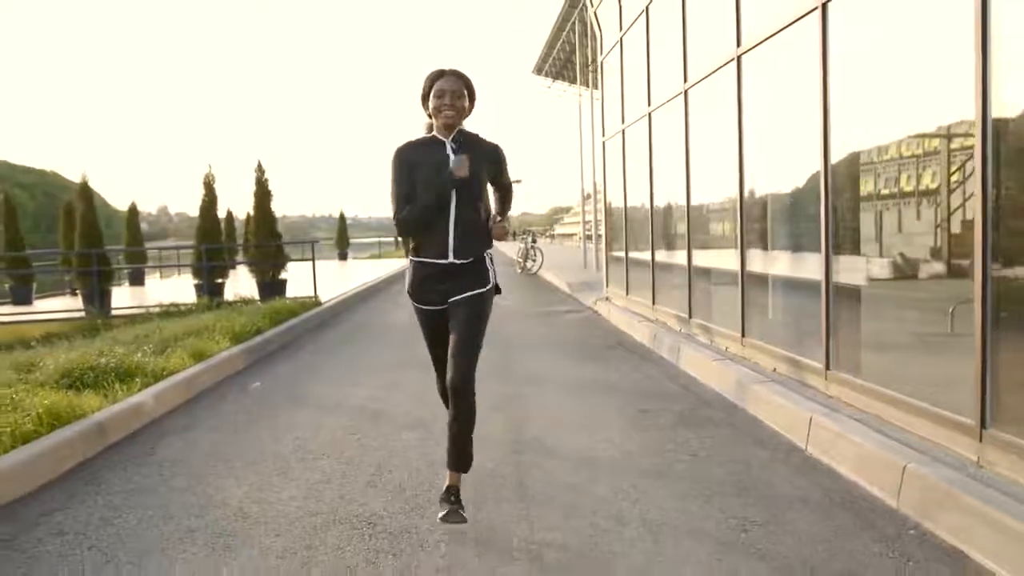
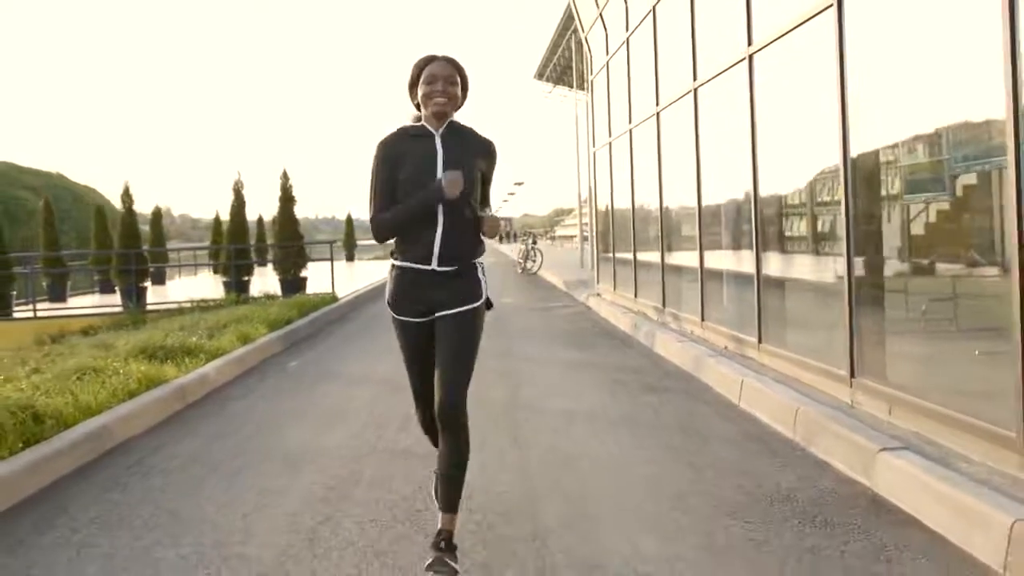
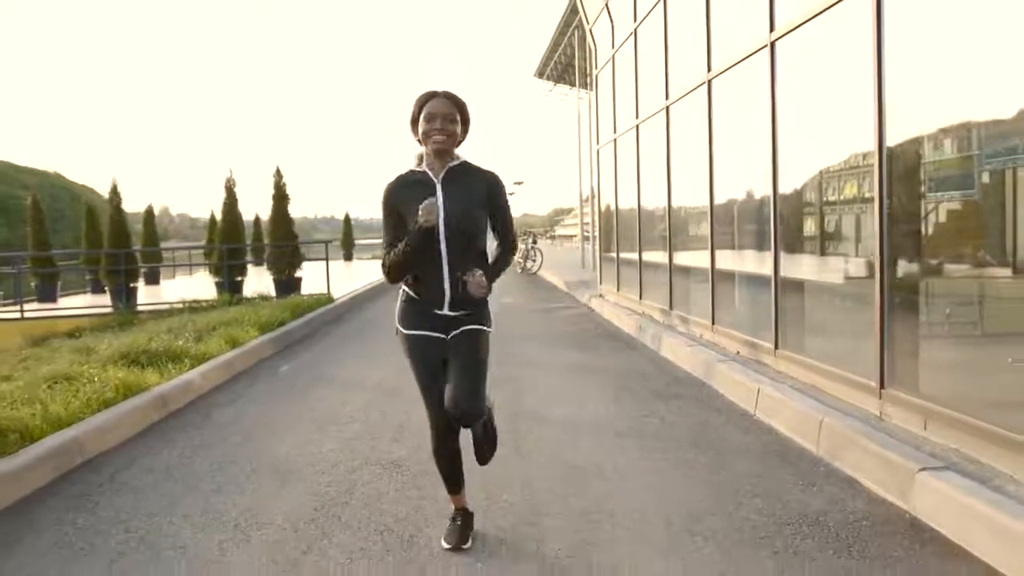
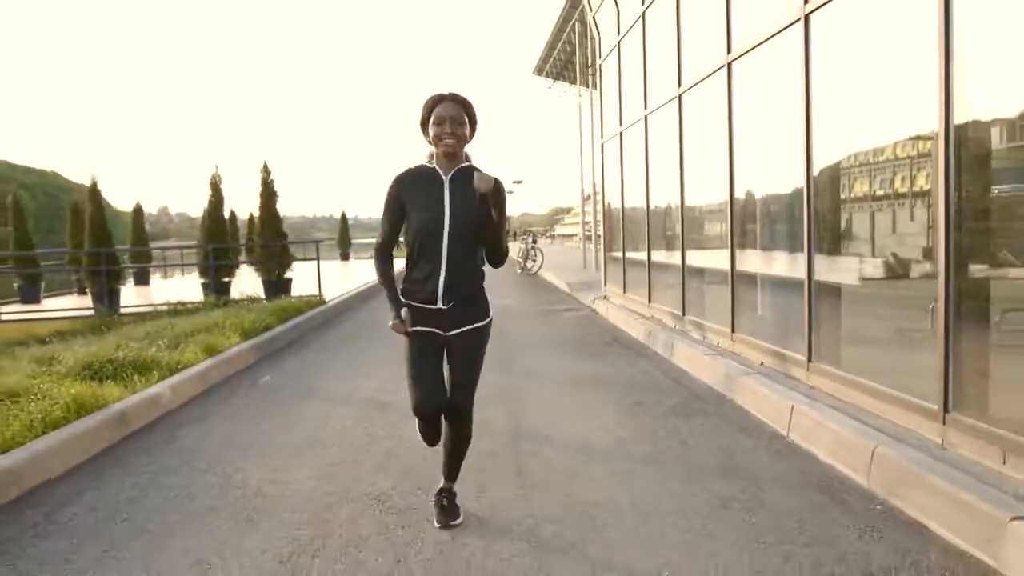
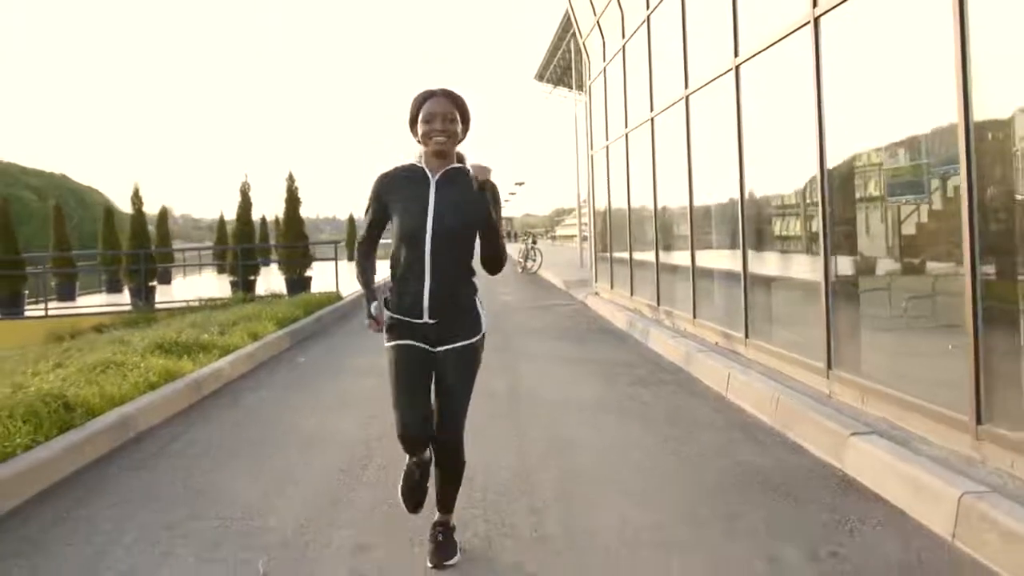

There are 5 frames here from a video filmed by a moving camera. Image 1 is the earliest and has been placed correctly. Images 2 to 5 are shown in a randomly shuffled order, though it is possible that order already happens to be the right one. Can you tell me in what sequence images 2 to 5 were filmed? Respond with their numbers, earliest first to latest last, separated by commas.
4, 3, 2, 5
